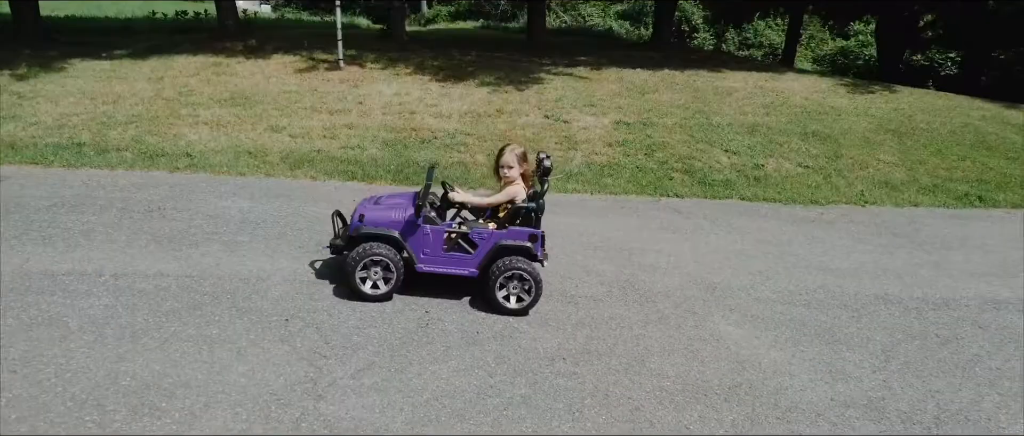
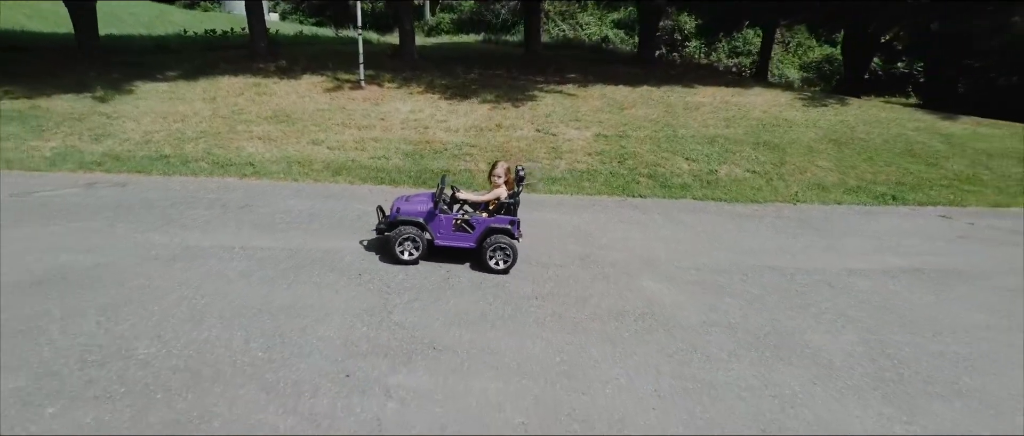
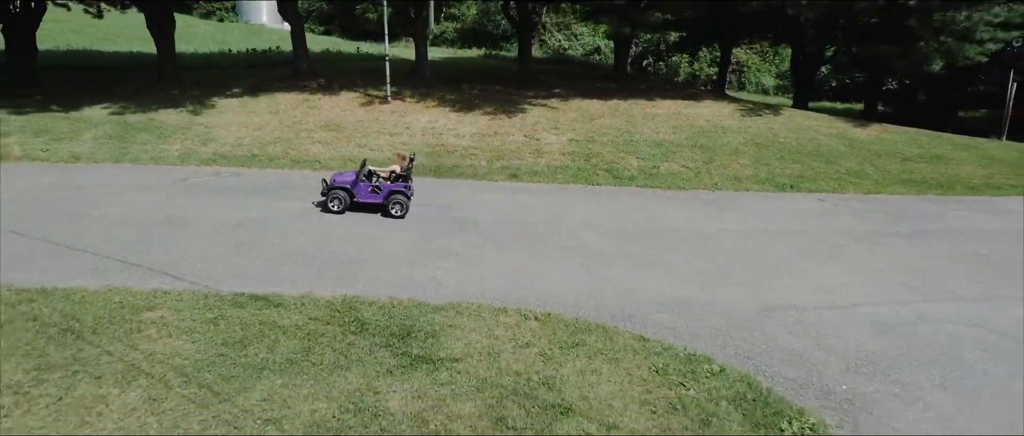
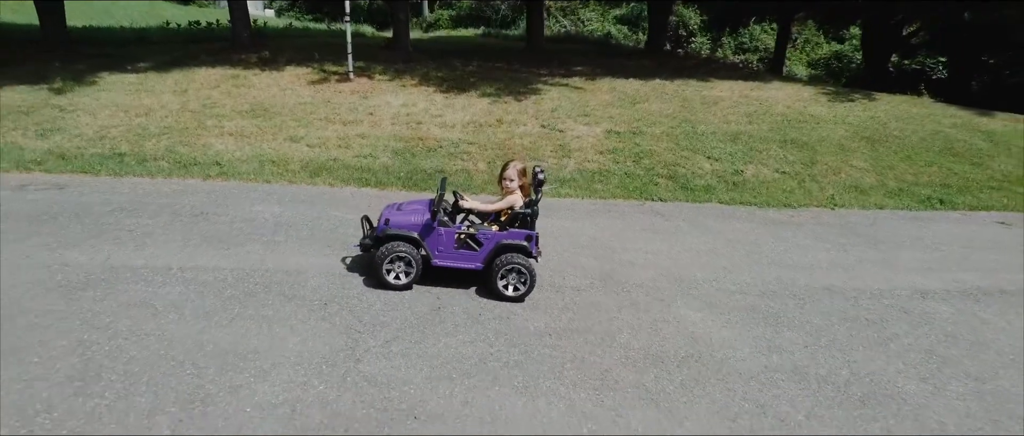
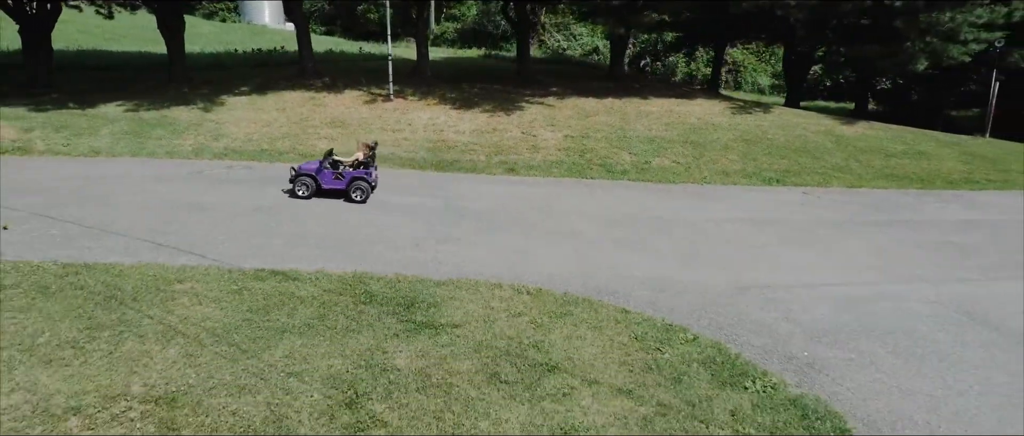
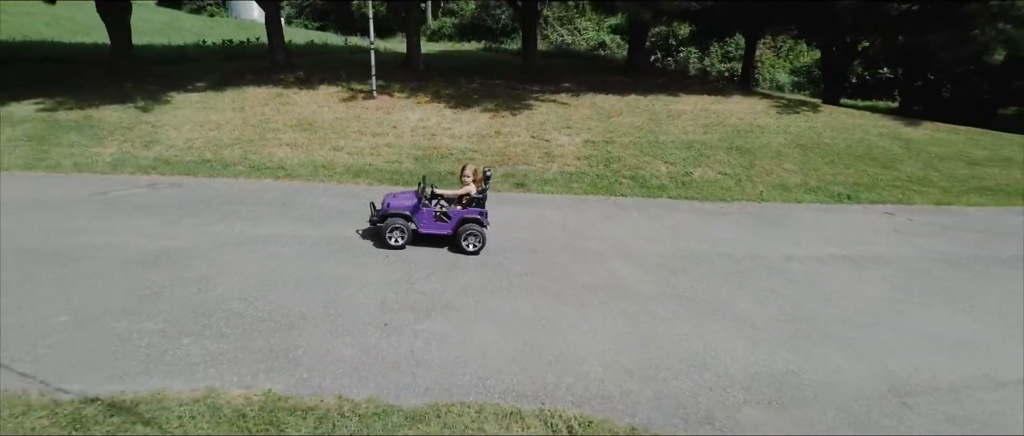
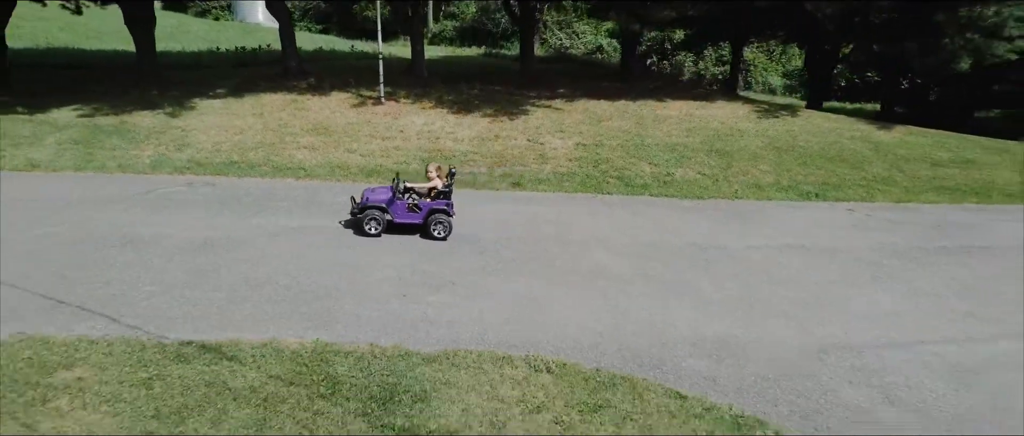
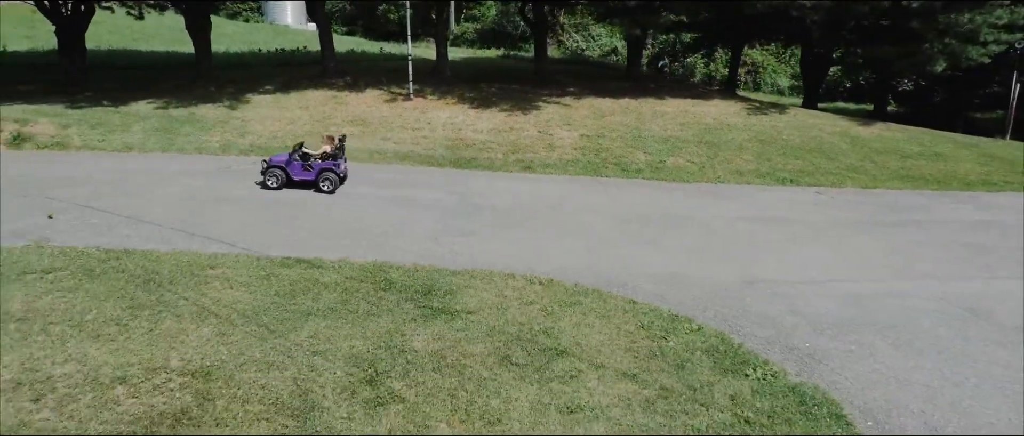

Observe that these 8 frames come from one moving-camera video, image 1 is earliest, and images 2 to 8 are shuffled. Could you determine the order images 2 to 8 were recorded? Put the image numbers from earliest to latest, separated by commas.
4, 2, 6, 7, 3, 5, 8
